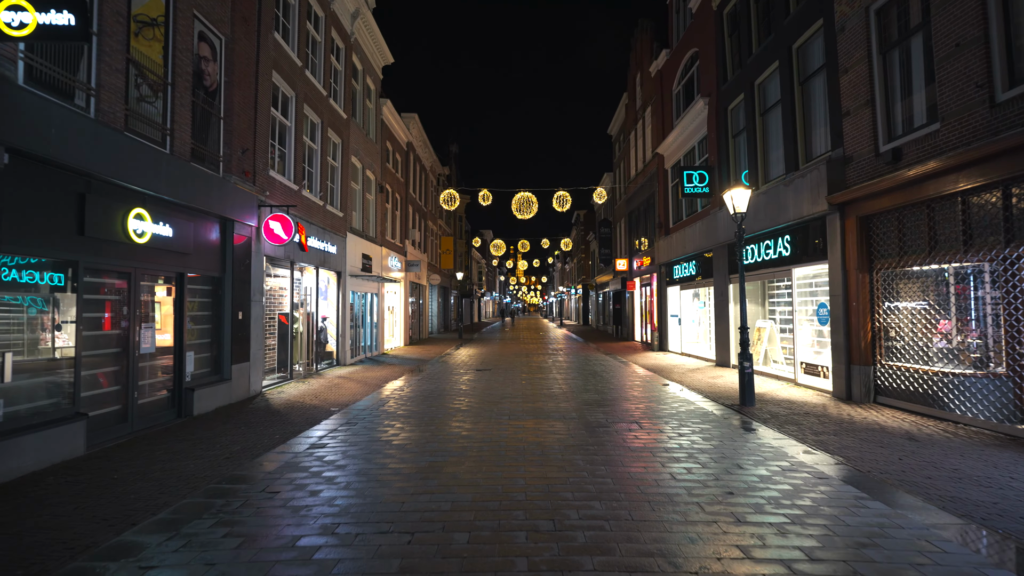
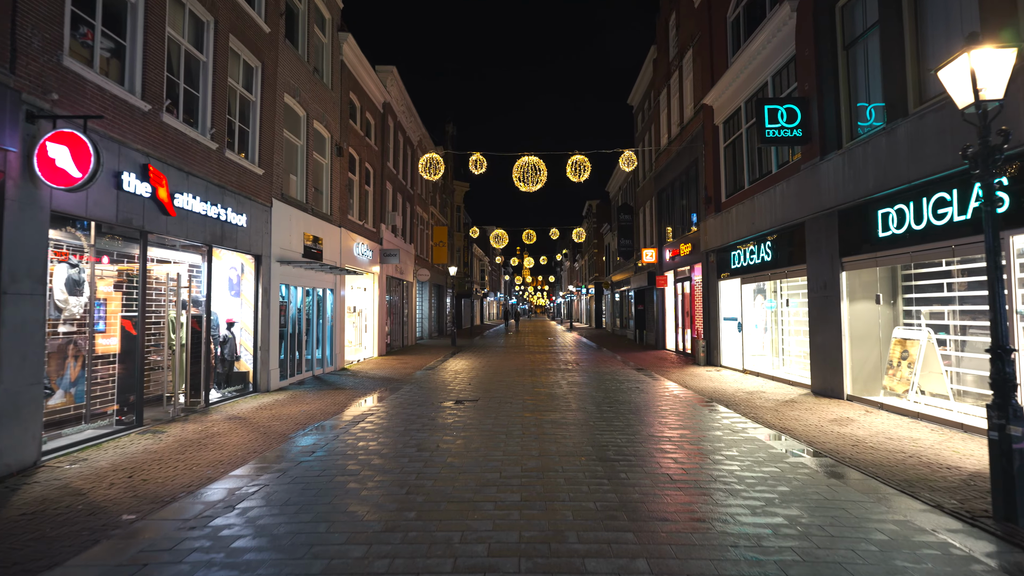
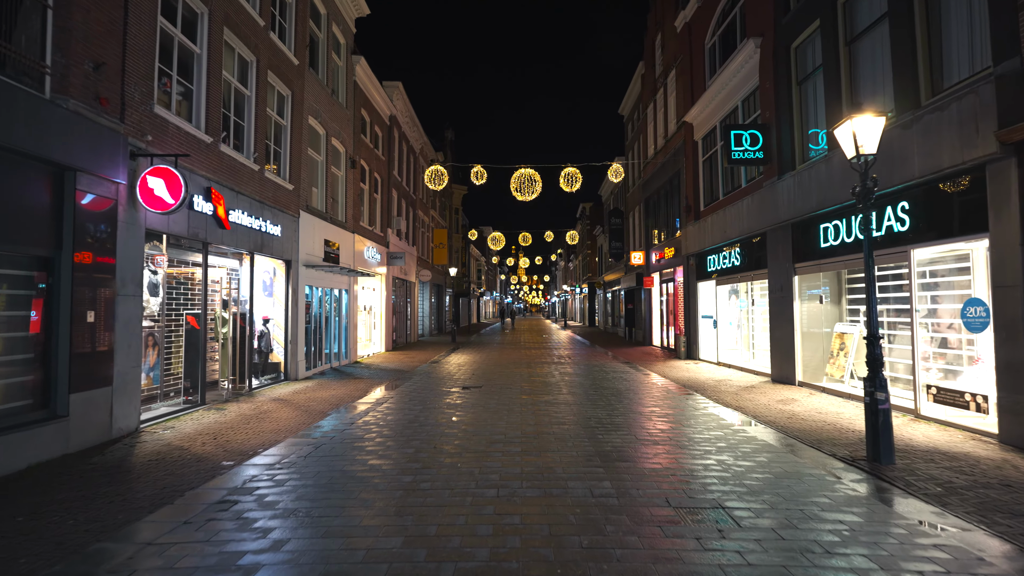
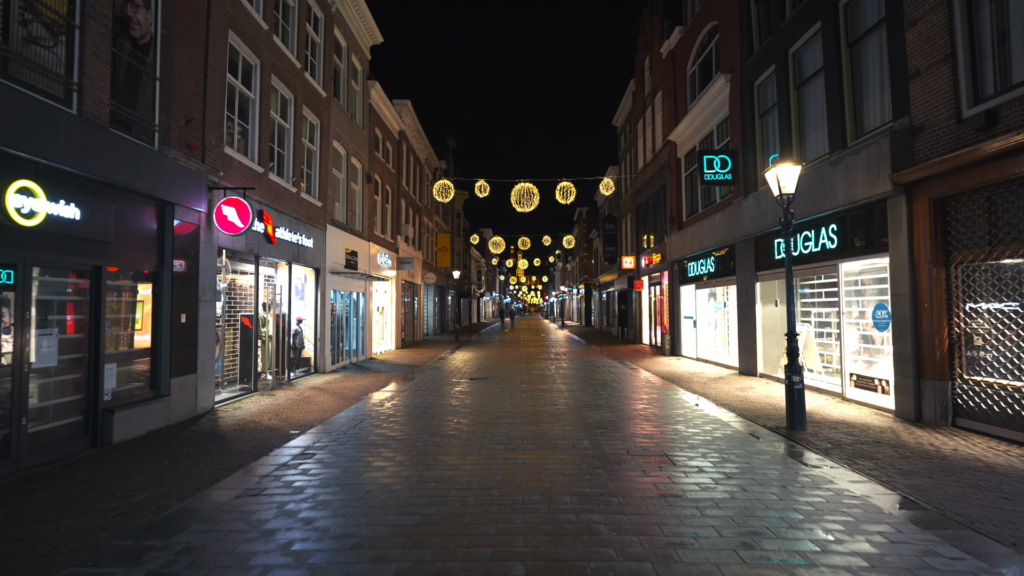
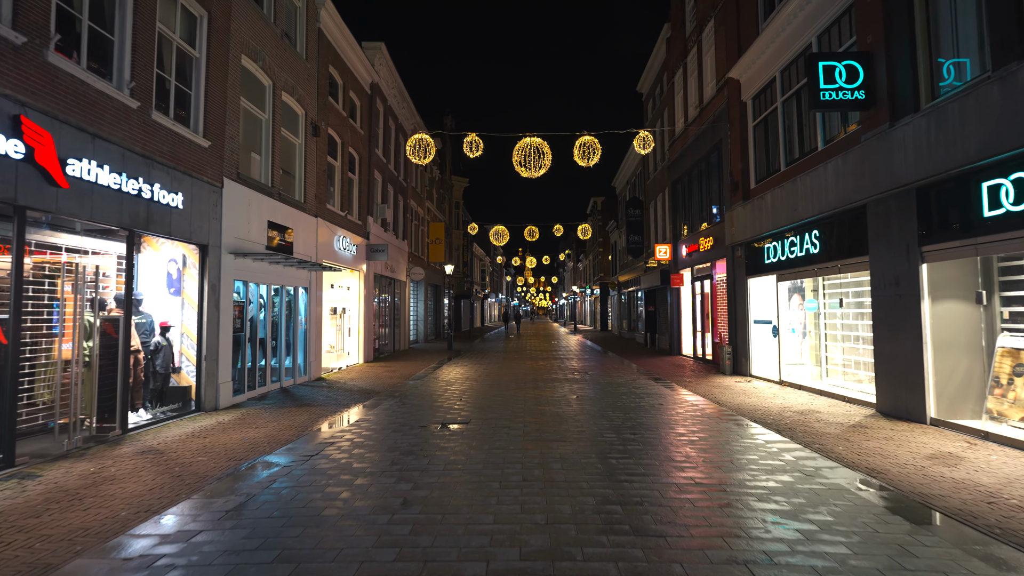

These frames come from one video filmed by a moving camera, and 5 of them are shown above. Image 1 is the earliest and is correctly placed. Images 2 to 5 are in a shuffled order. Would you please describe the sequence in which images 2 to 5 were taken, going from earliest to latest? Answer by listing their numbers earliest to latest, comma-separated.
4, 3, 2, 5
